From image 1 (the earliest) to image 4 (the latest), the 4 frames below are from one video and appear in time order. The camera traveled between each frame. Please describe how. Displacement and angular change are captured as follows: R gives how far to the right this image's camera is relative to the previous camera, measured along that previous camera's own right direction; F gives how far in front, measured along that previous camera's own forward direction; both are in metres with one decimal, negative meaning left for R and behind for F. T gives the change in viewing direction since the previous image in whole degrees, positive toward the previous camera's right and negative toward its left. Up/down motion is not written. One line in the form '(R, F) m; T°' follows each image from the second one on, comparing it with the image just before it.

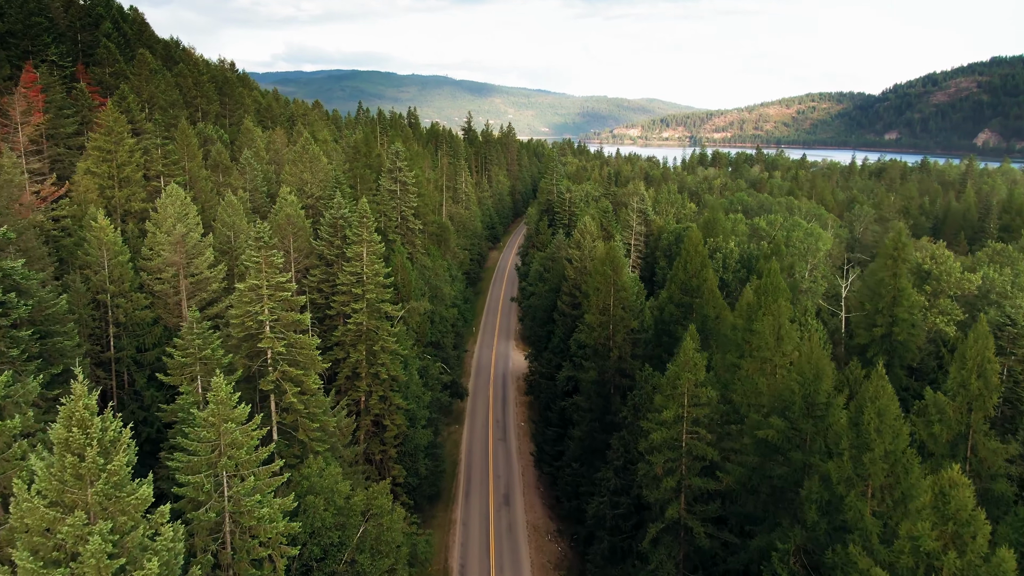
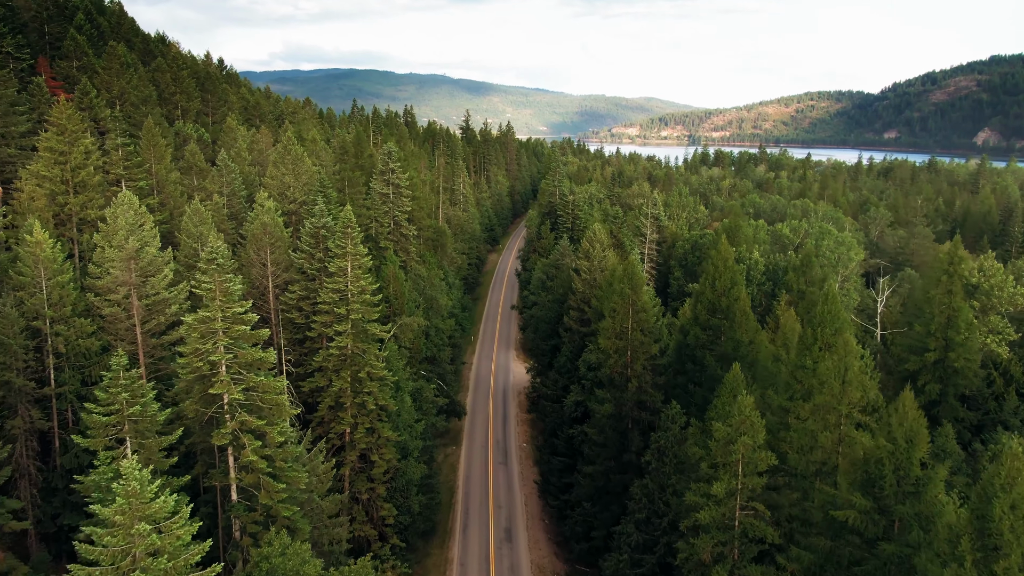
(-0.2, +4.8) m; 0°
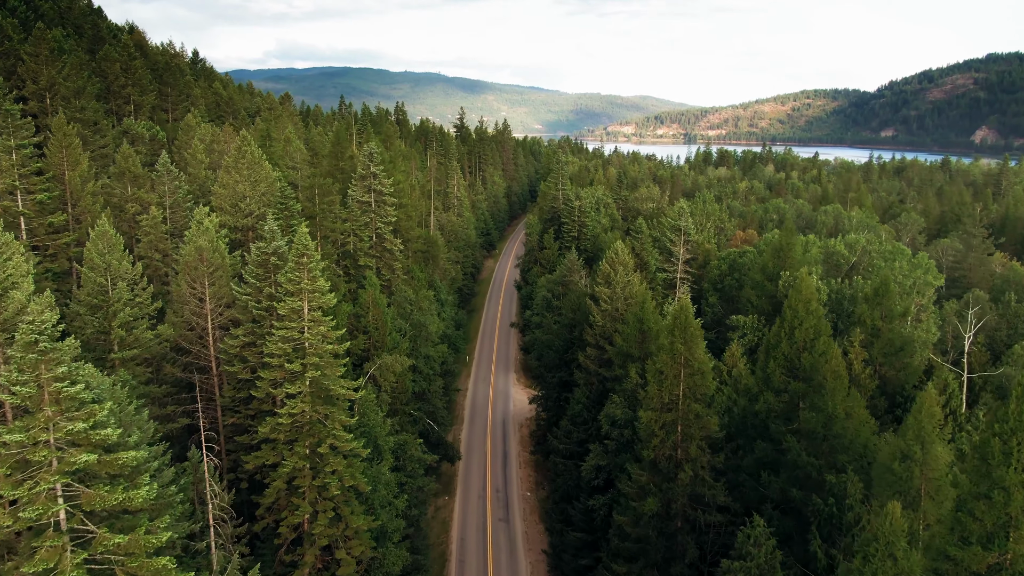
(-0.4, +8.9) m; 0°
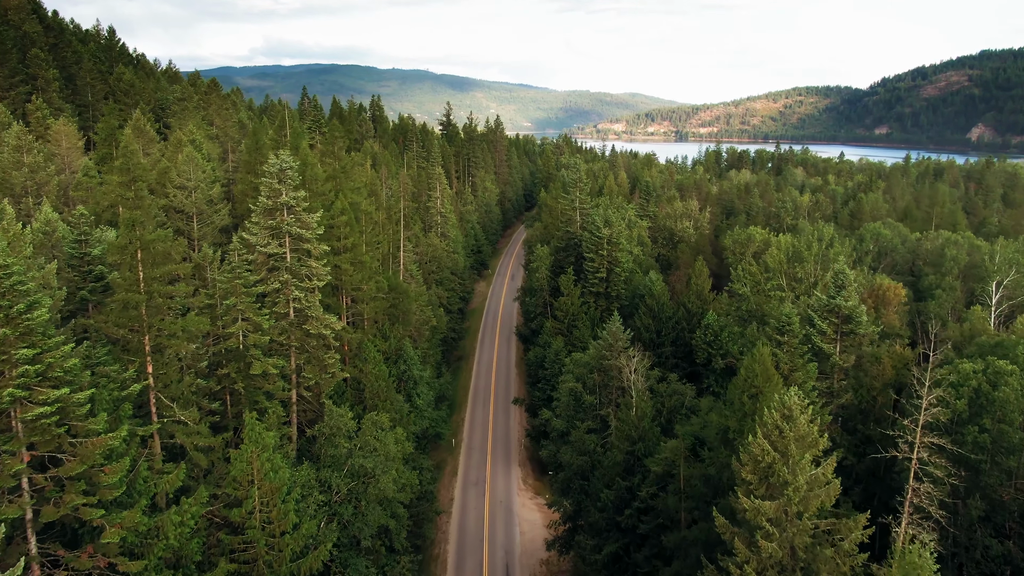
(-0.9, +23.1) m; +1°
